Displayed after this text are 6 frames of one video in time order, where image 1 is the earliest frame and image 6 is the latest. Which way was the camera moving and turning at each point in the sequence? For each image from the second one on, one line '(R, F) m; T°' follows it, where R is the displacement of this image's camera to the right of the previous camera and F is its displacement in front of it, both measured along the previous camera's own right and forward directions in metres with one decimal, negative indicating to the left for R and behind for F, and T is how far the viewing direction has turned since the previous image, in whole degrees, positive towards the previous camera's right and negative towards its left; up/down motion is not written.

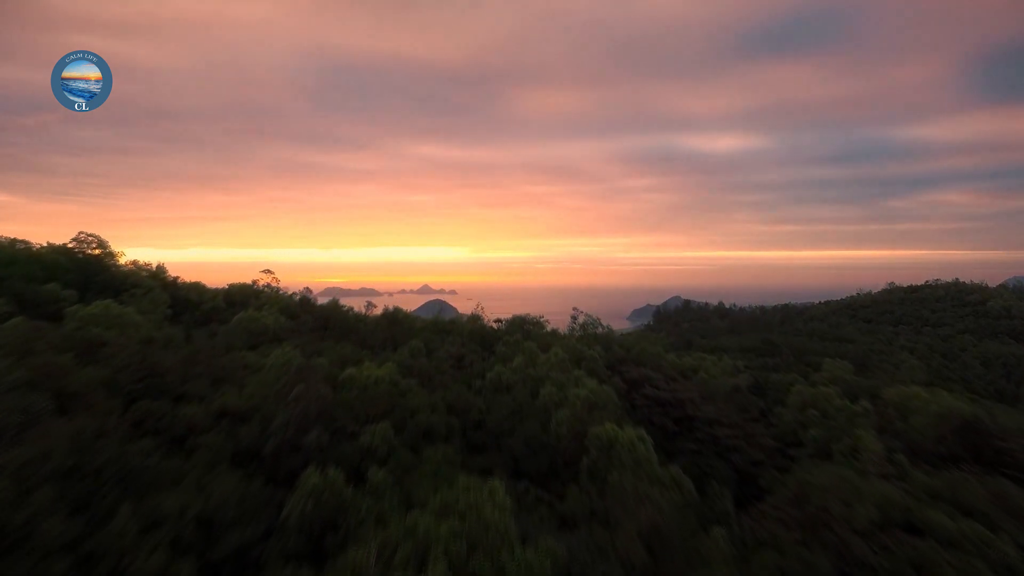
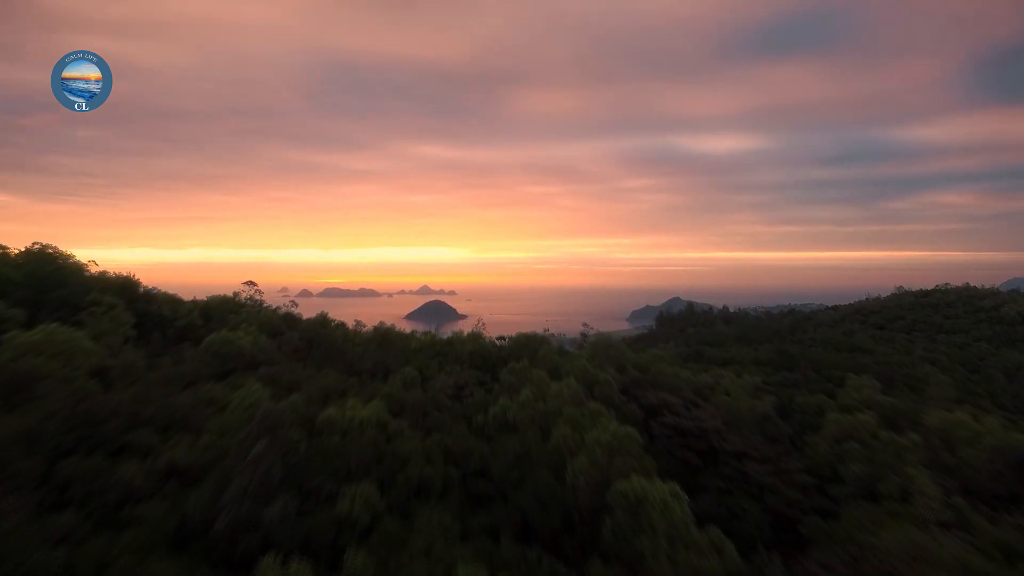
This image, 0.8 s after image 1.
(-0.1, +0.7) m; 0°
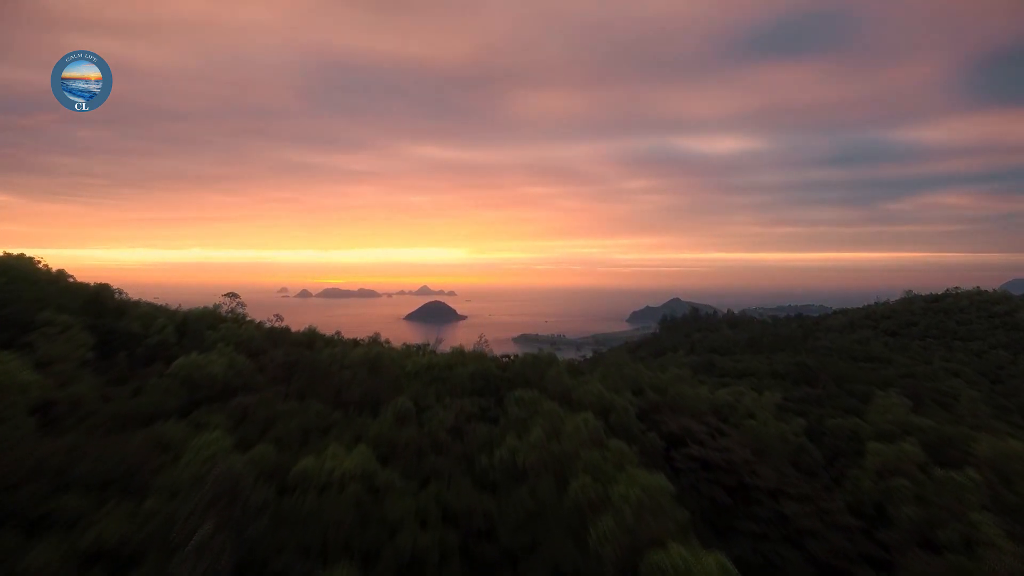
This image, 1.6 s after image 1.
(-0.1, +0.6) m; 0°
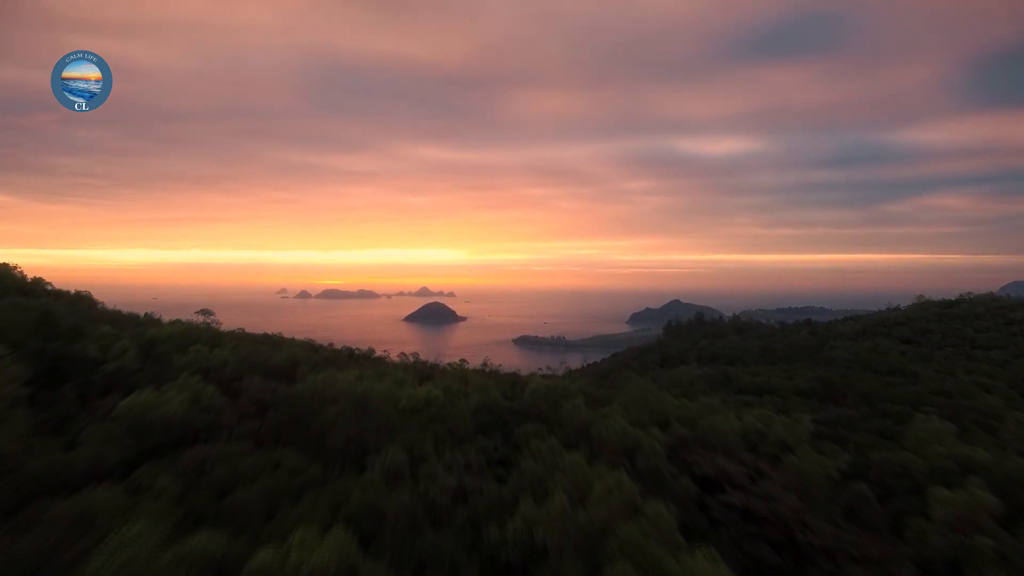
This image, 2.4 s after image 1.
(-0.1, +0.8) m; 0°
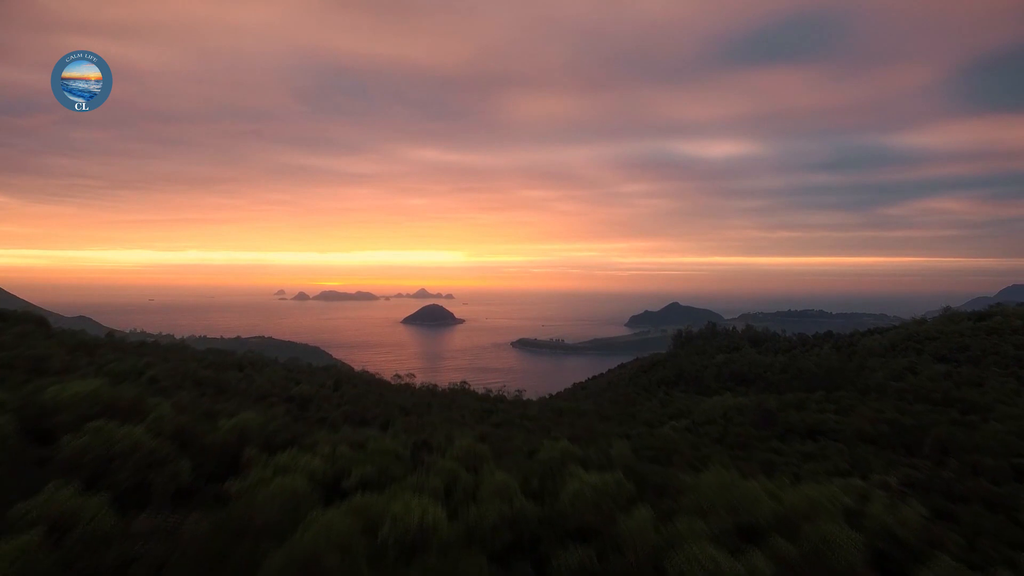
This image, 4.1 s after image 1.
(-0.3, +1.7) m; 0°
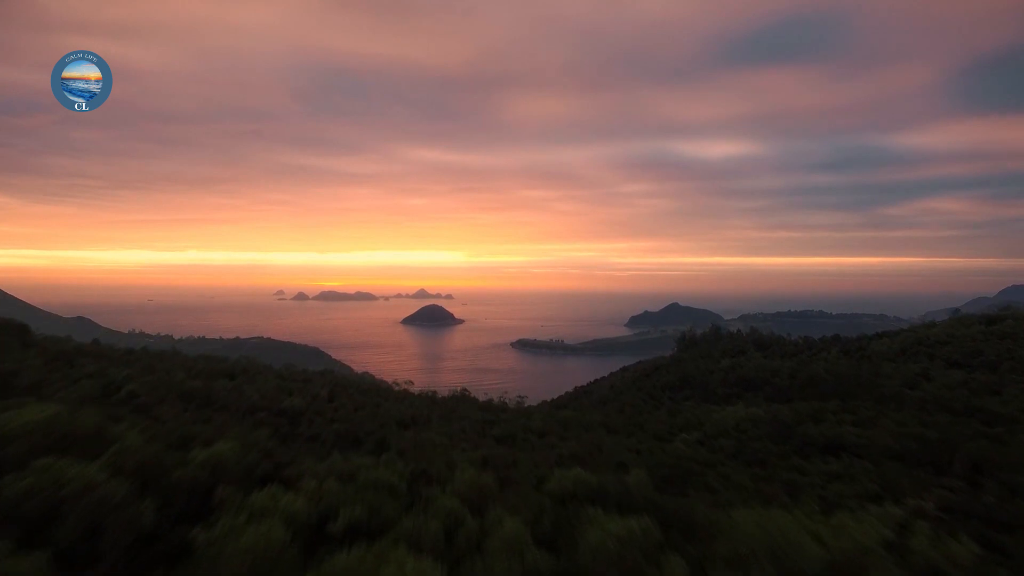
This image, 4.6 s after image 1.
(-0.1, +0.5) m; 0°
